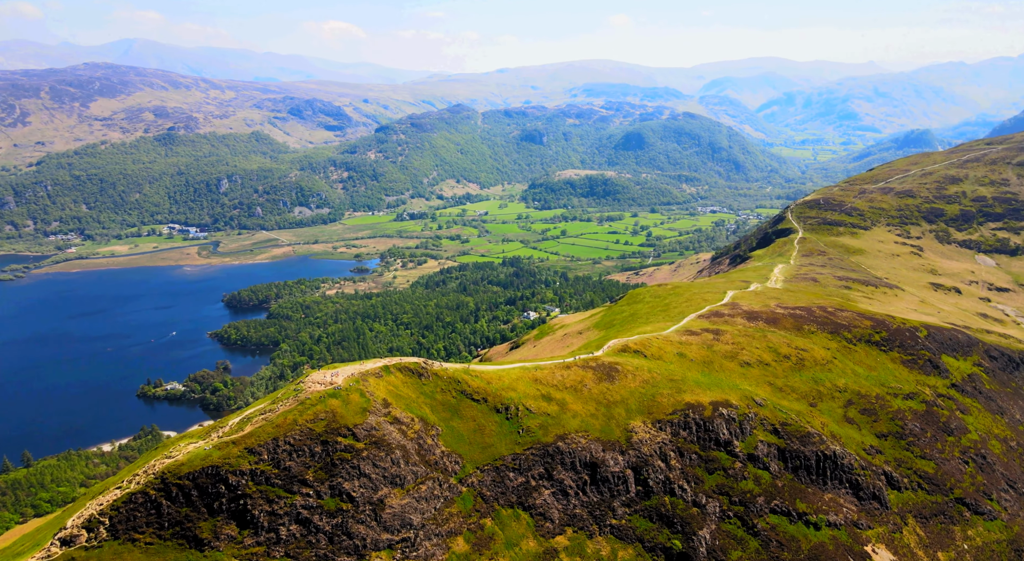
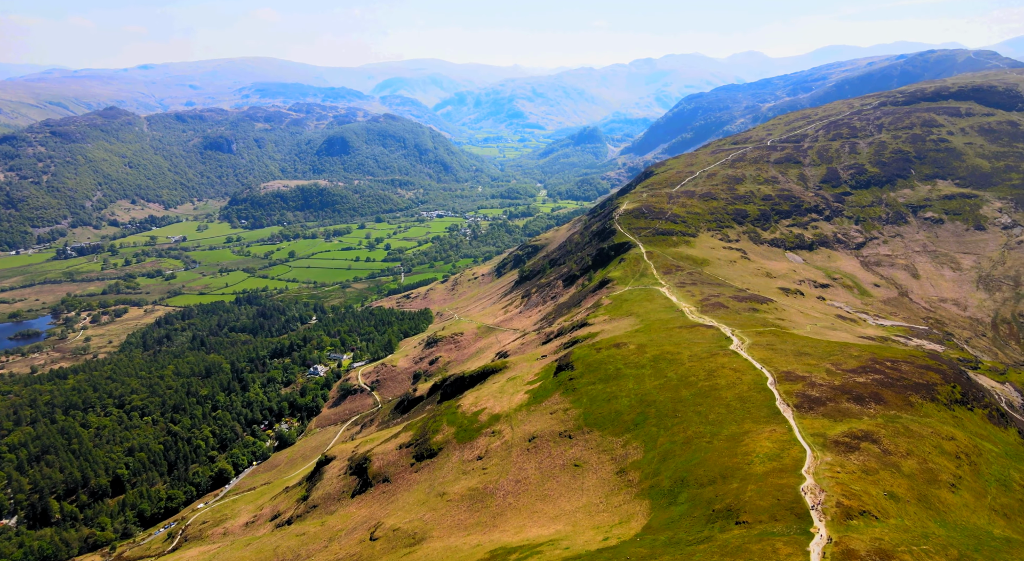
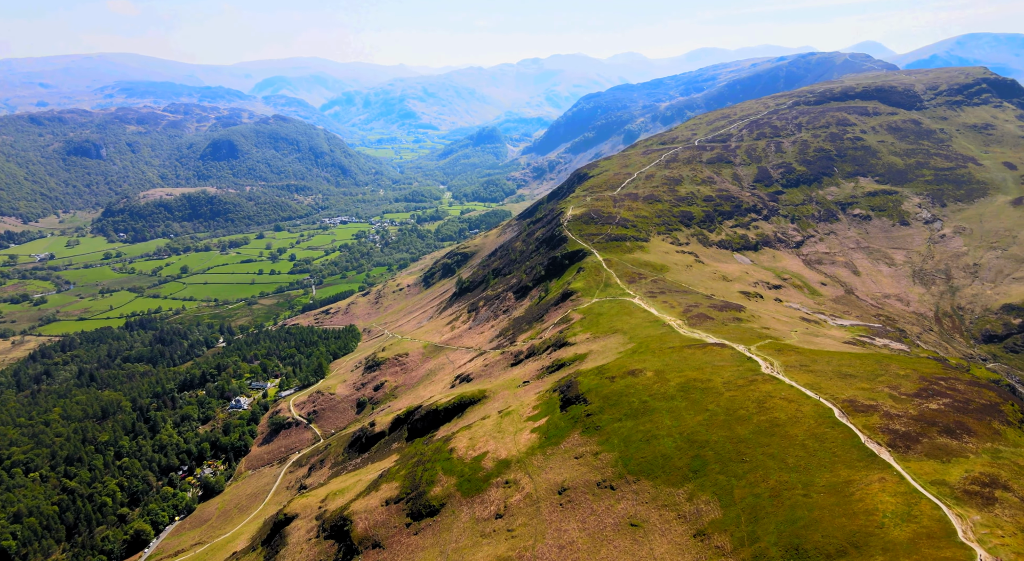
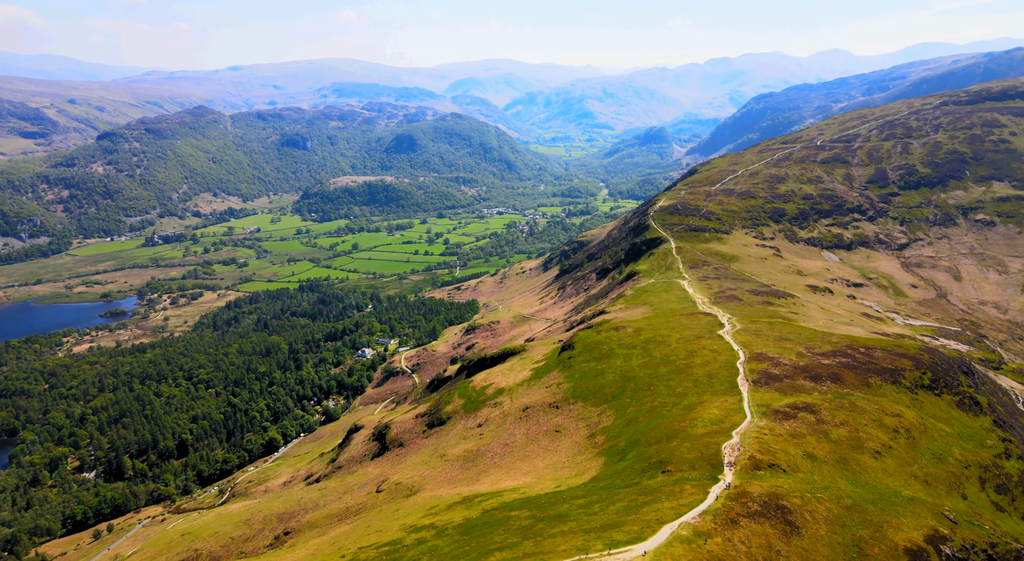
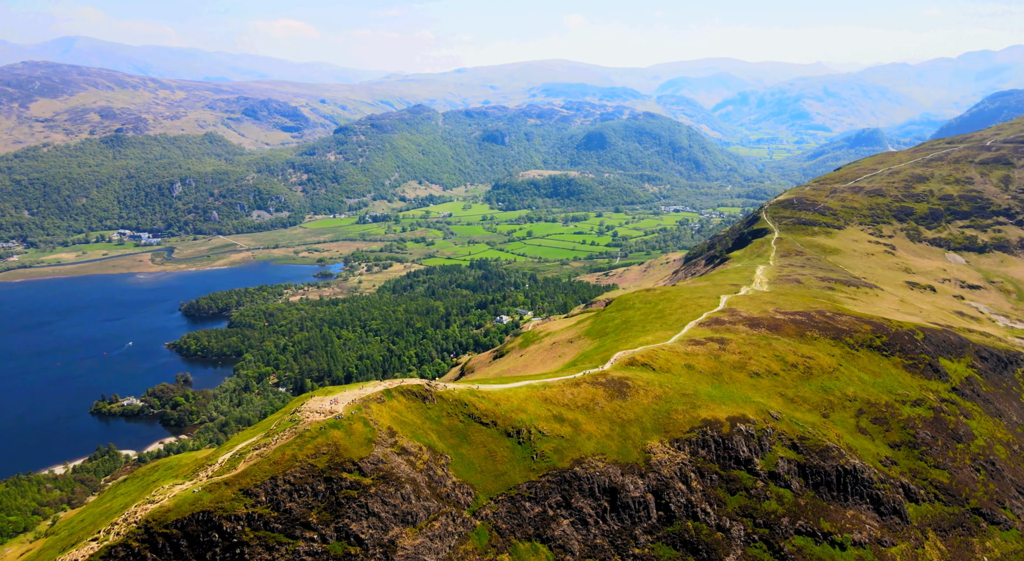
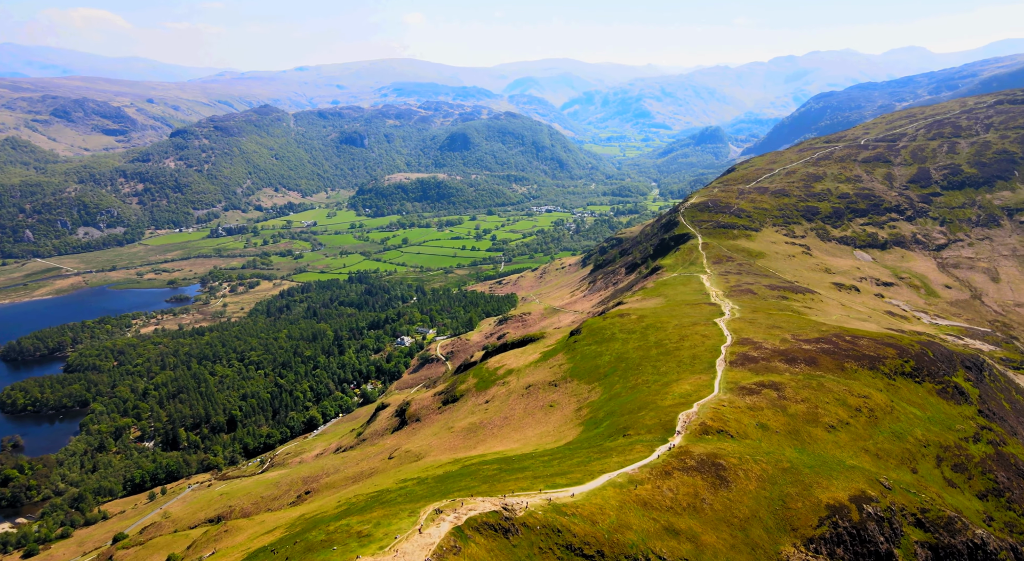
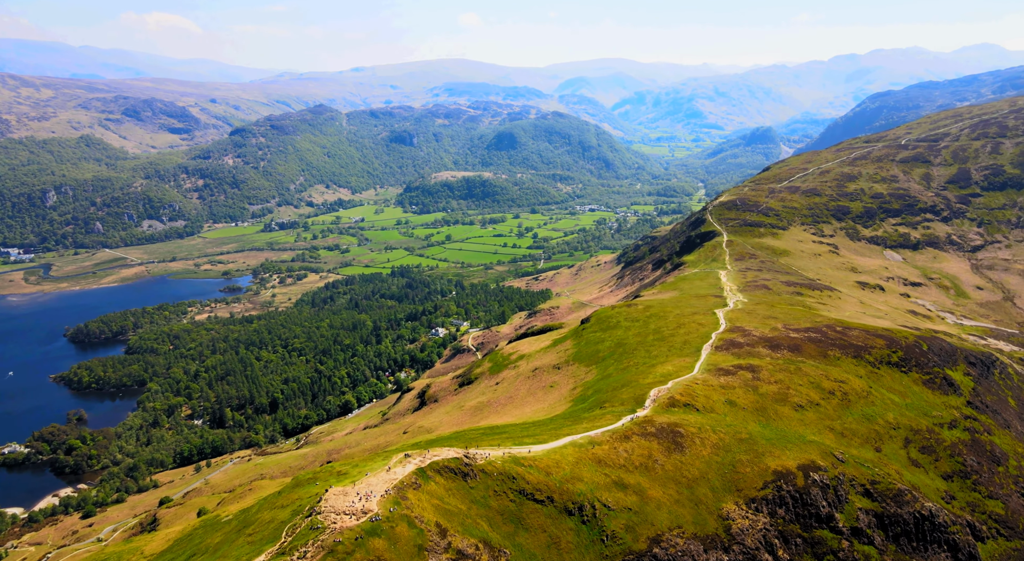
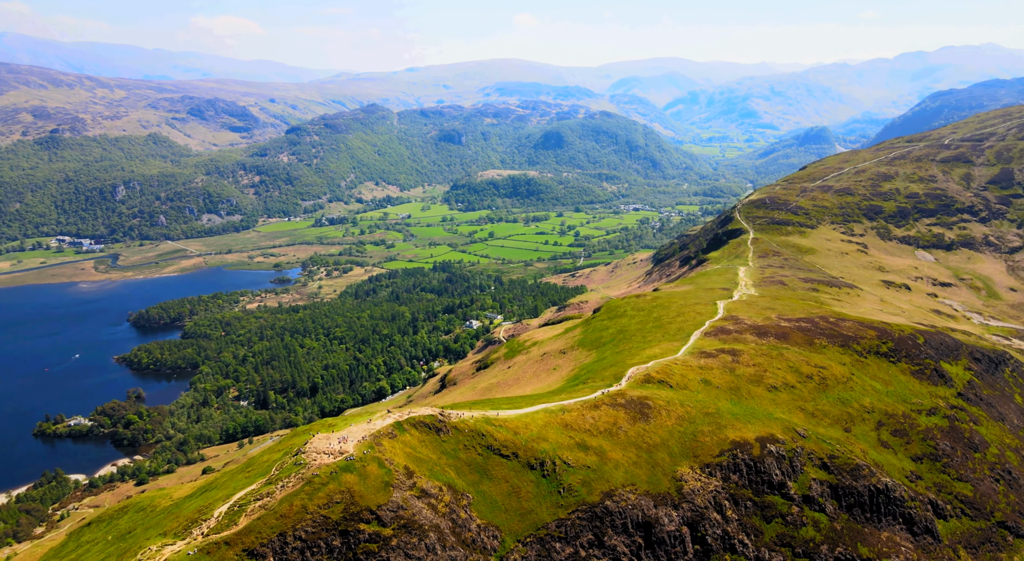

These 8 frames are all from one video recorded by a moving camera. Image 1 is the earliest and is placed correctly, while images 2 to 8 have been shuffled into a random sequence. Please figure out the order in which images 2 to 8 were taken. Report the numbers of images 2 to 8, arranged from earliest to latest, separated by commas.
5, 8, 7, 6, 4, 2, 3
